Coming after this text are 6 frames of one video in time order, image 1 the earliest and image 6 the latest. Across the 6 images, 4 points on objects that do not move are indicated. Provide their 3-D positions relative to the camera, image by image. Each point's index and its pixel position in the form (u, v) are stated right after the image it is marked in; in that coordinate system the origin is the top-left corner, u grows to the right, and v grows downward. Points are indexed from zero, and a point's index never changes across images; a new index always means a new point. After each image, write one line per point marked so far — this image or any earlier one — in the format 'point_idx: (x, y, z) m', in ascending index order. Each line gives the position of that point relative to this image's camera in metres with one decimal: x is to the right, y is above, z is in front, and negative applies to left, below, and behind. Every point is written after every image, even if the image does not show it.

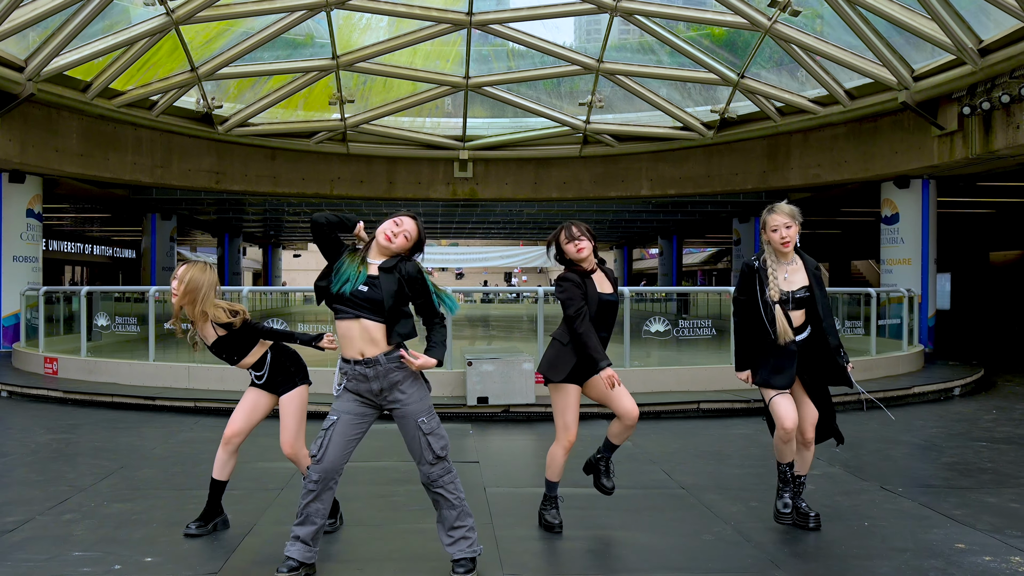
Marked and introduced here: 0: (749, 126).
0: (+5.7, +4.4, +18.1) m
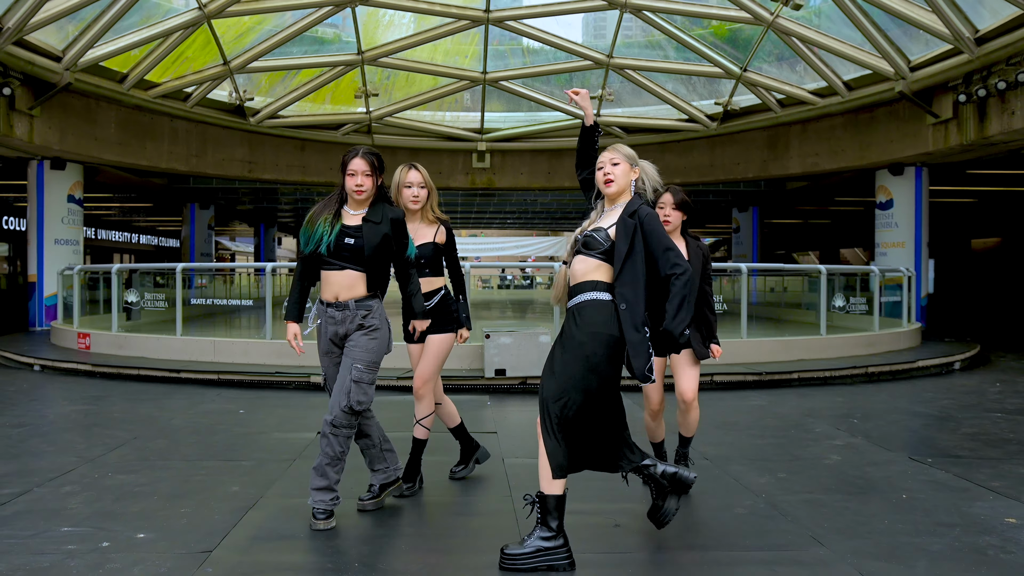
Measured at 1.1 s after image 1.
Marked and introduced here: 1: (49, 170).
0: (+6.2, +4.7, +18.2) m
1: (-11.1, +2.8, +15.5) m
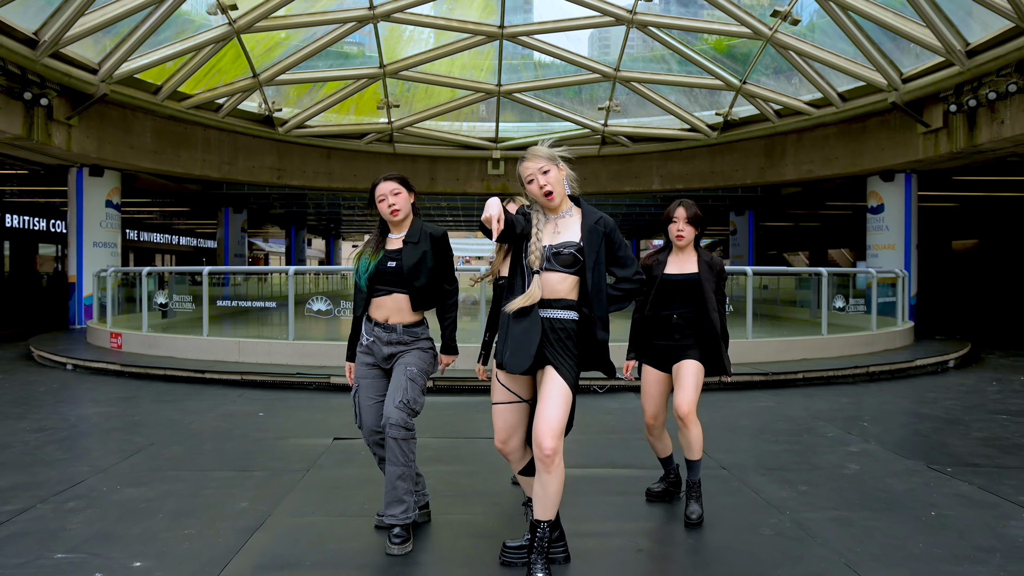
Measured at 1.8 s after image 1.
0: (+6.7, +4.5, +18.2) m
1: (-10.7, +2.8, +16.3) m
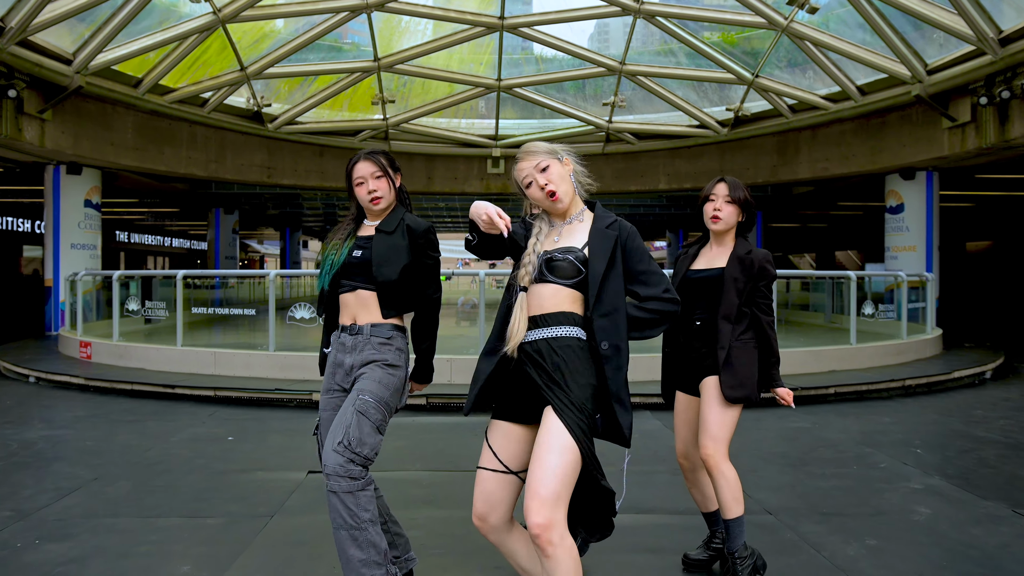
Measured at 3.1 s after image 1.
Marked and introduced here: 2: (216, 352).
0: (+6.7, +4.4, +17.4) m
1: (-10.7, +2.7, +15.5) m
2: (-4.5, -1.0, +9.8) m
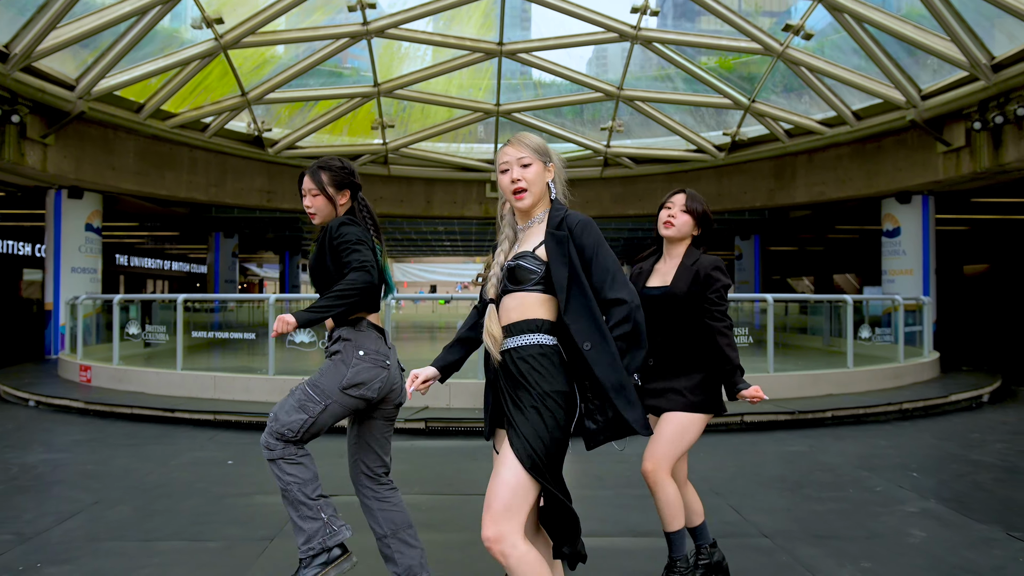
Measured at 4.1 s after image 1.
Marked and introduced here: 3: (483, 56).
0: (+6.7, +3.8, +17.6) m
1: (-10.7, +2.1, +15.6) m
2: (-4.5, -1.3, +9.7) m
3: (-0.7, +5.4, +15.0) m
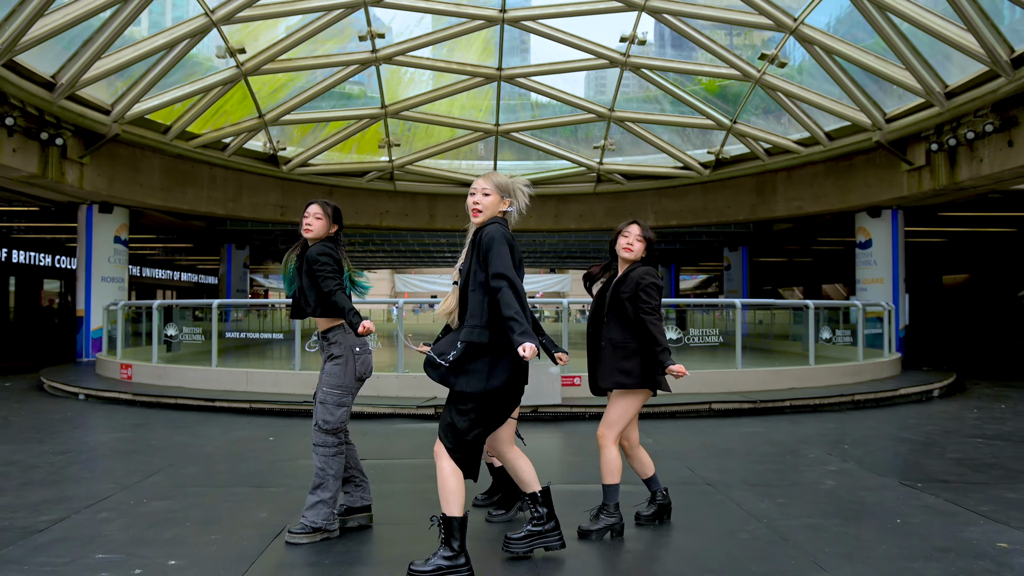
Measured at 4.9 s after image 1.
0: (+6.6, +3.6, +18.8) m
1: (-10.8, +1.9, +16.7) m
2: (-4.5, -1.4, +10.8) m
3: (-0.7, +5.2, +16.2) m
